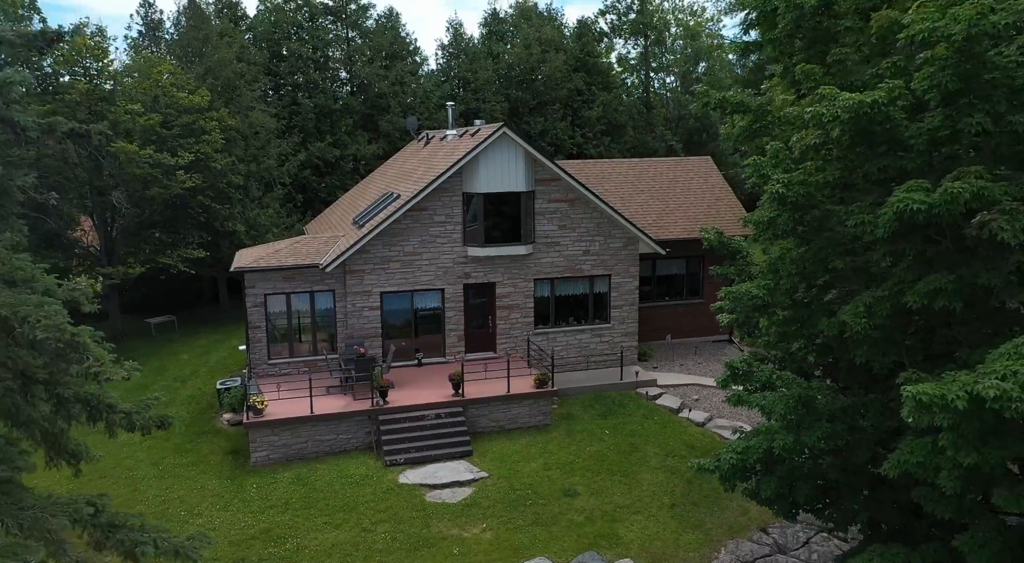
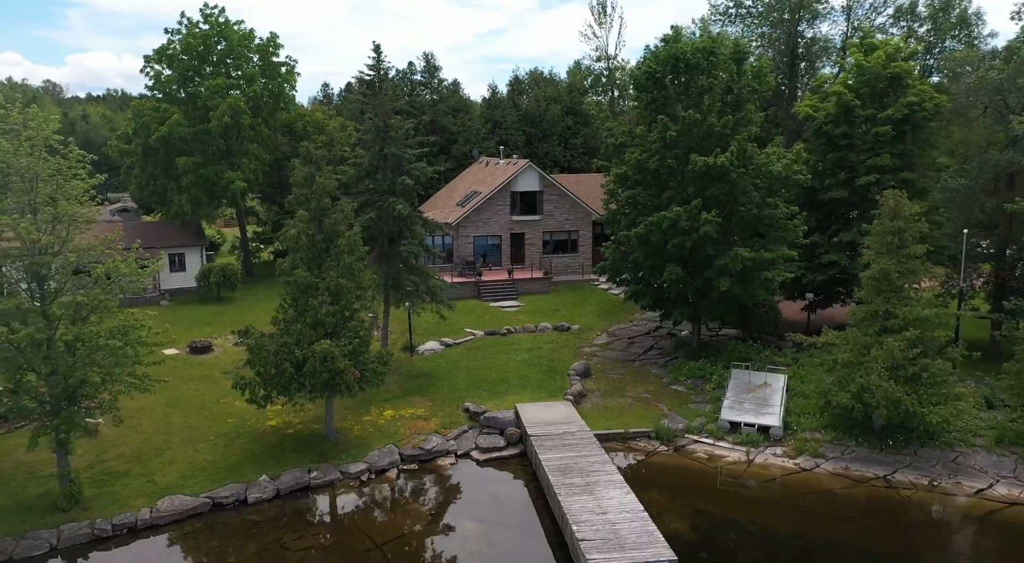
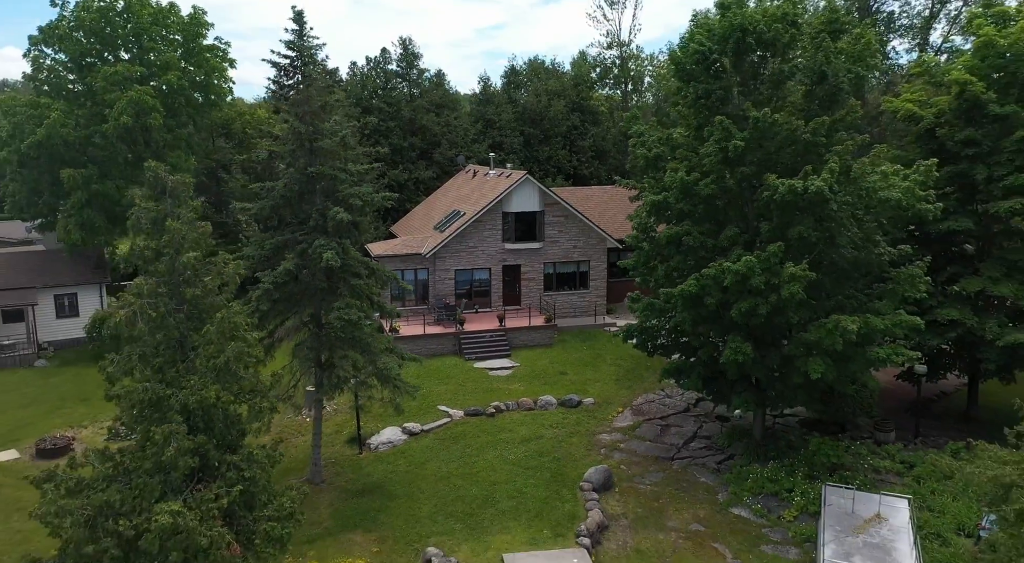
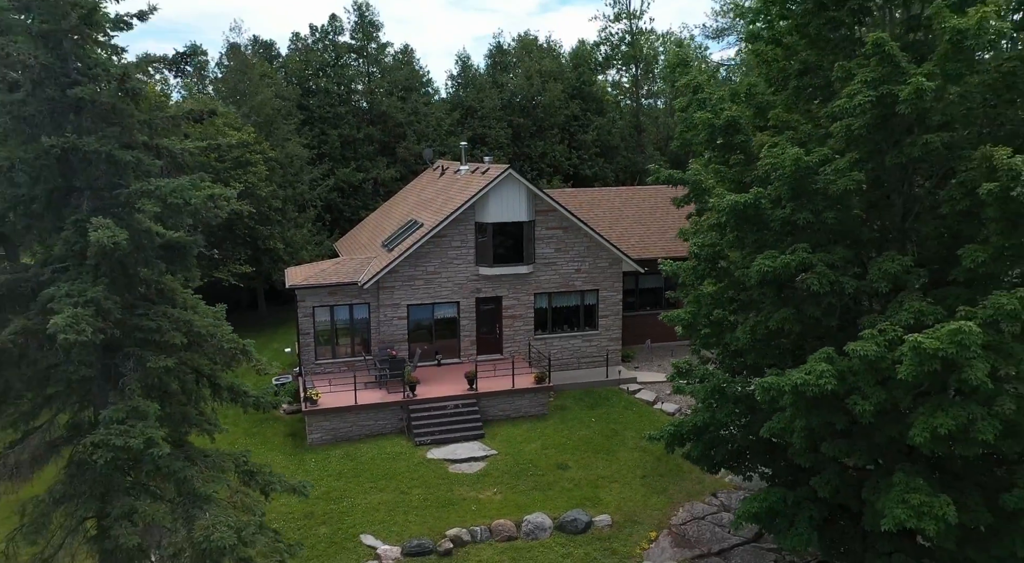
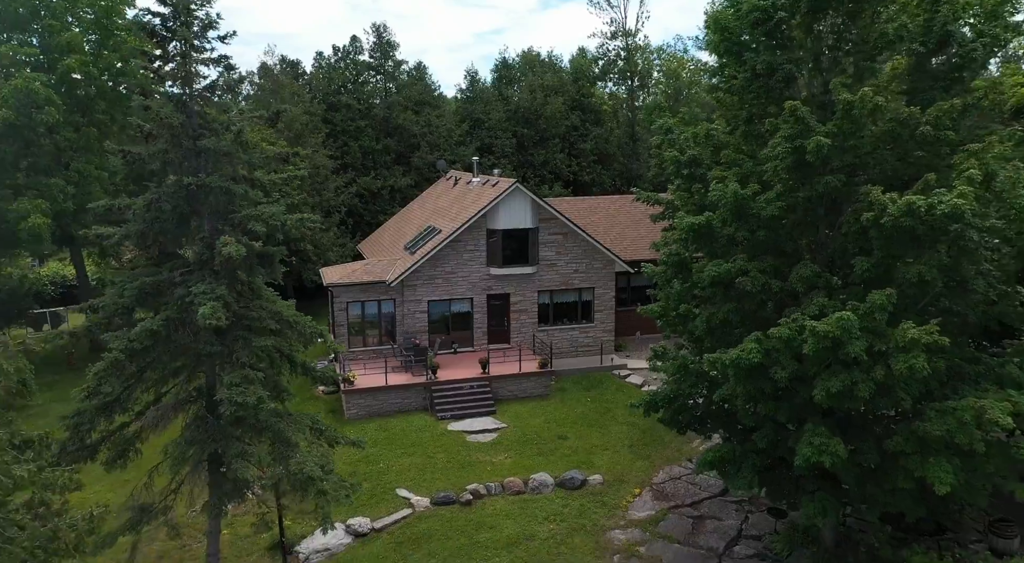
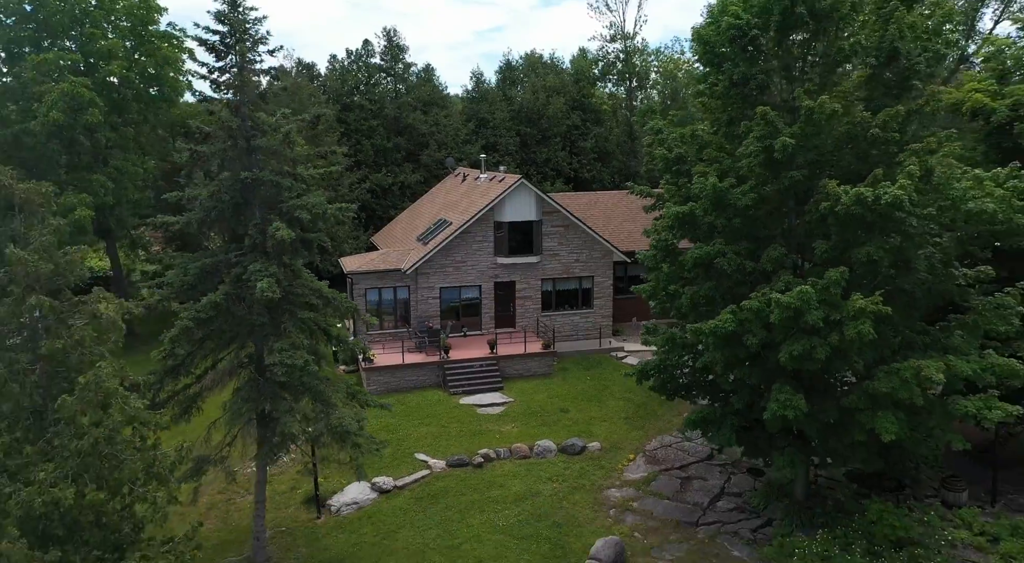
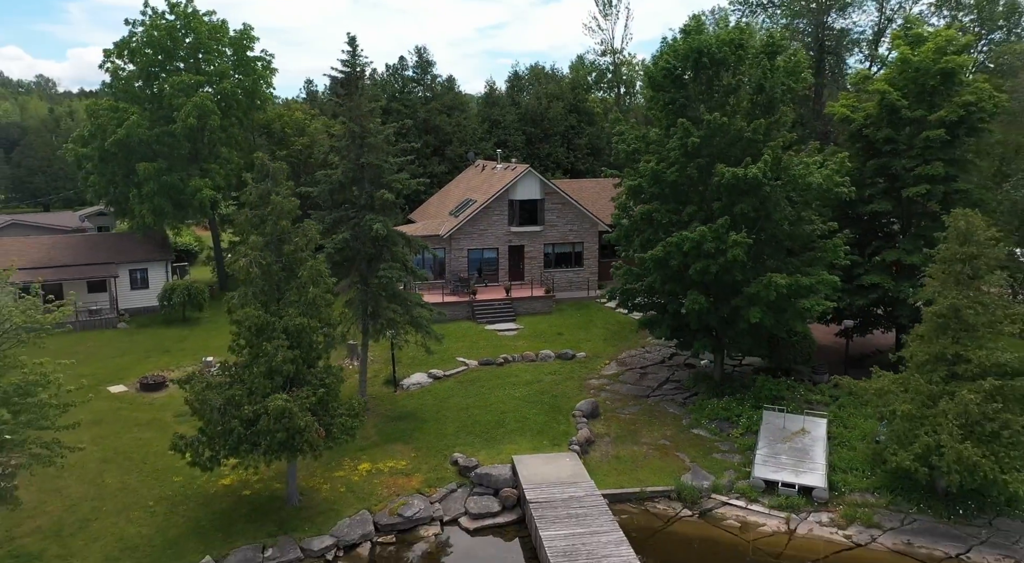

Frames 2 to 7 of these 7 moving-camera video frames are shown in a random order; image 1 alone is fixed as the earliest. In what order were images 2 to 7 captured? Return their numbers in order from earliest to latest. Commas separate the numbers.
4, 5, 6, 3, 7, 2
